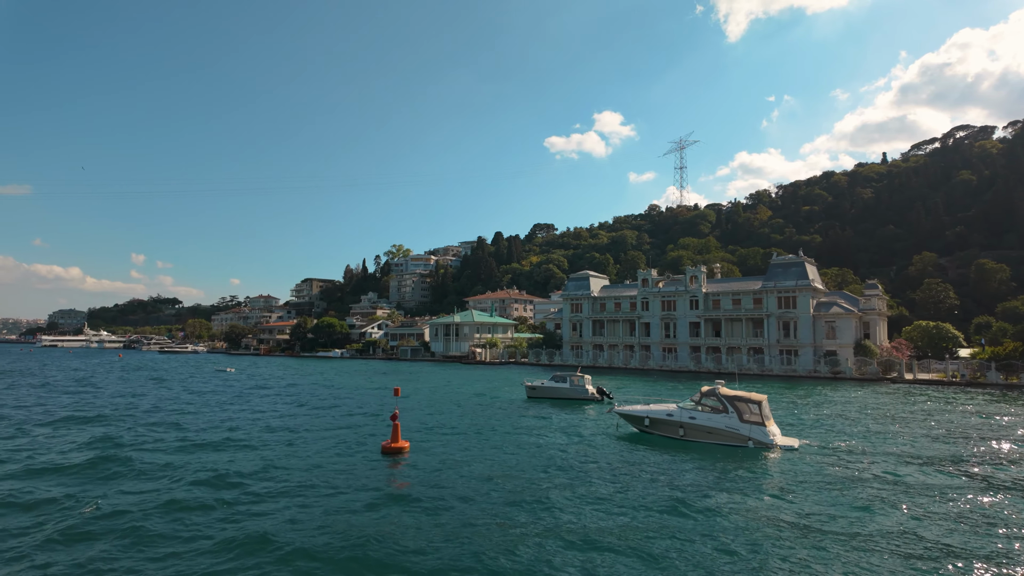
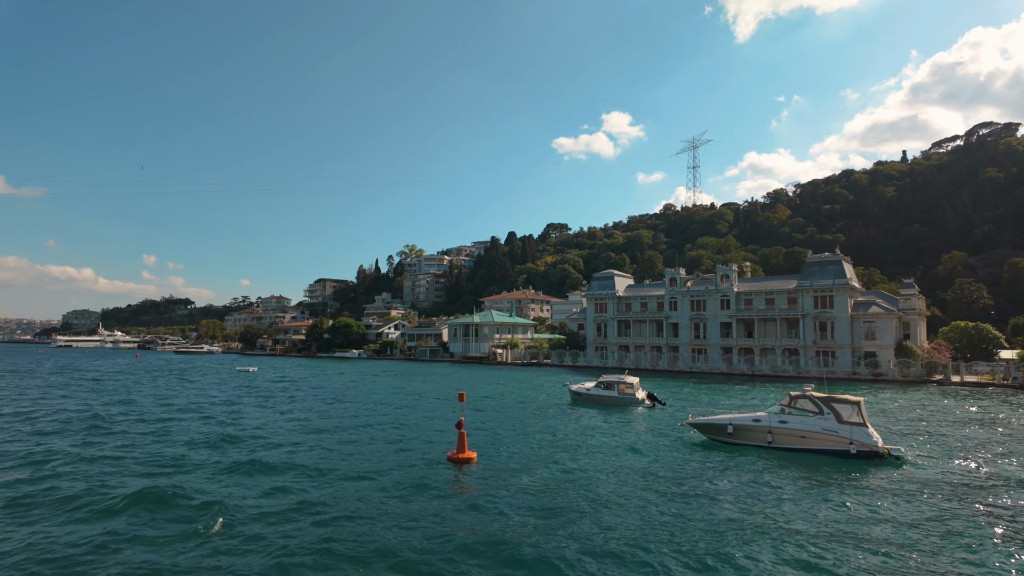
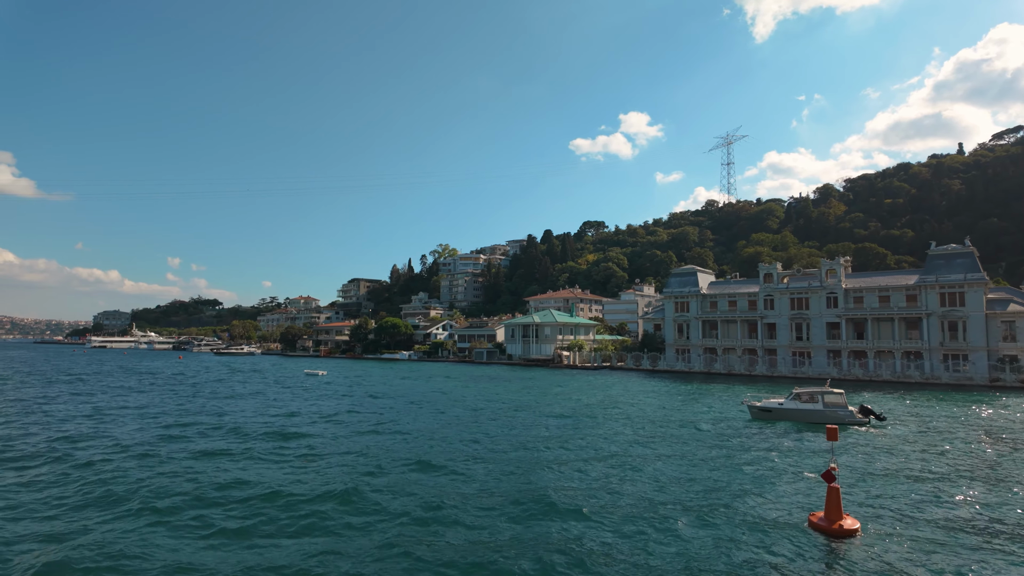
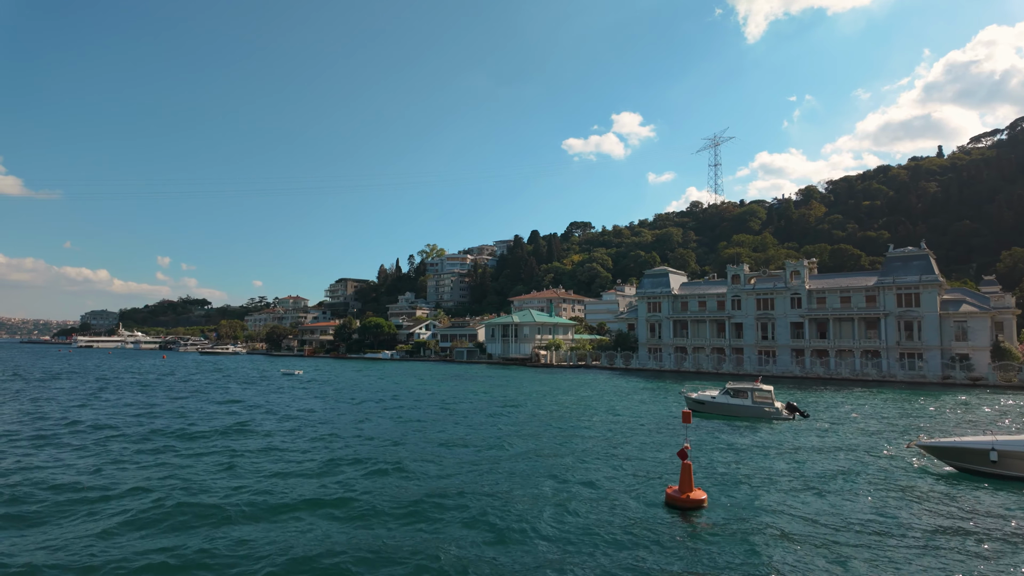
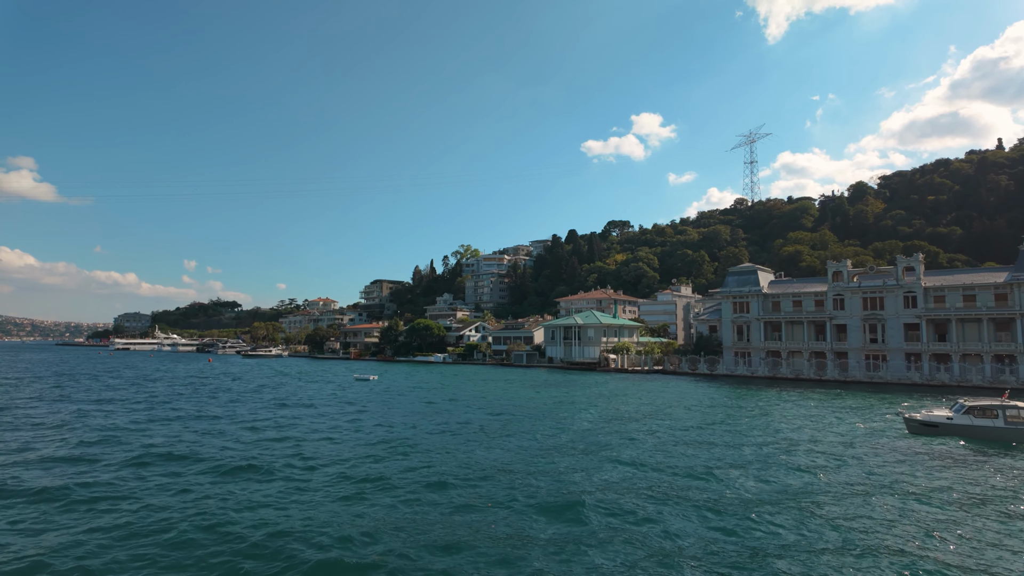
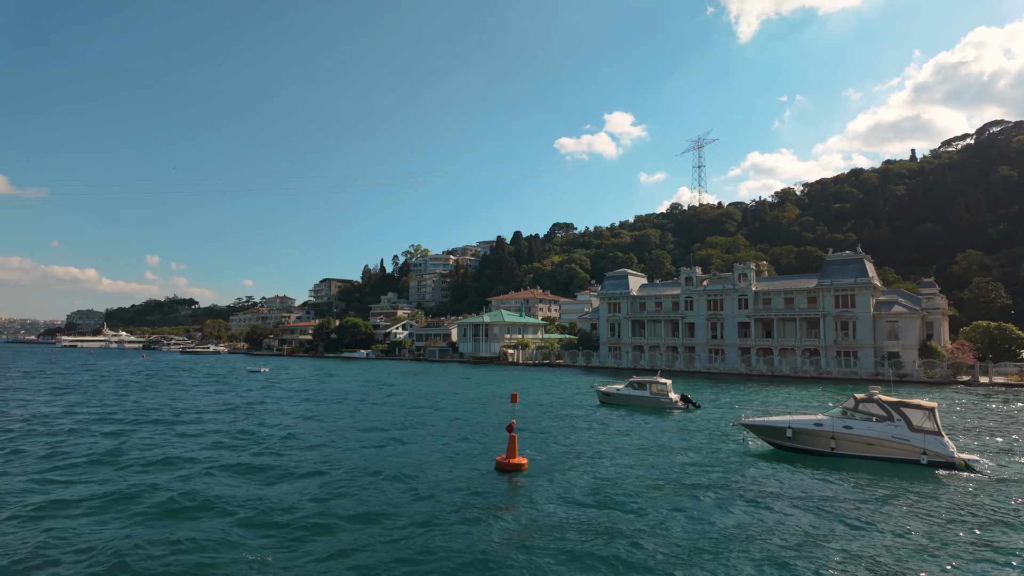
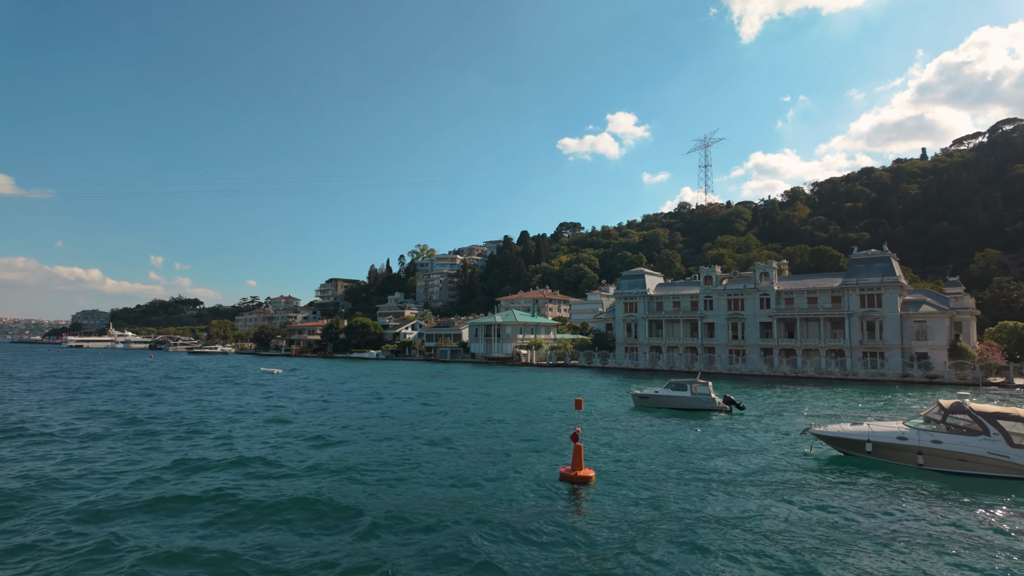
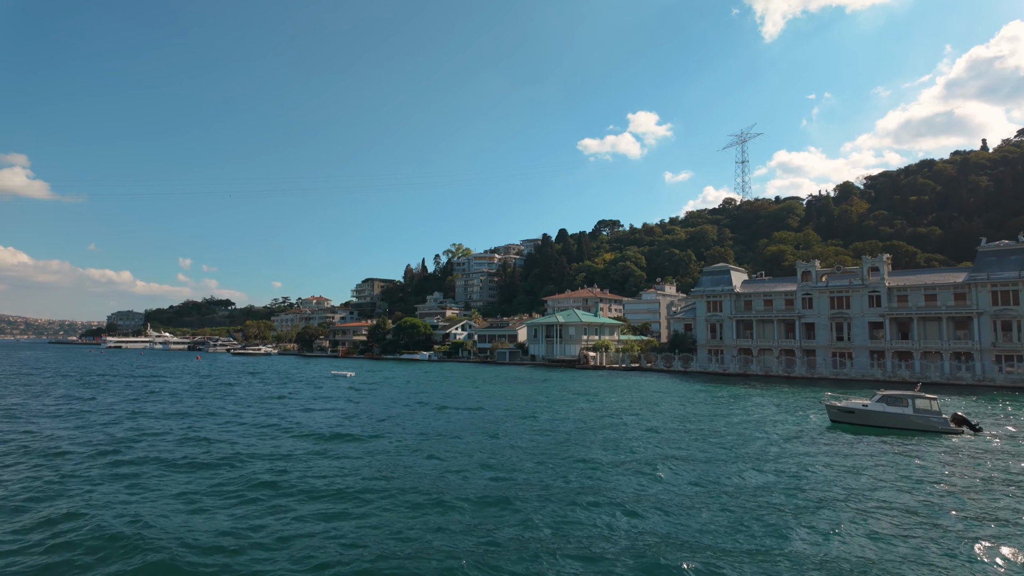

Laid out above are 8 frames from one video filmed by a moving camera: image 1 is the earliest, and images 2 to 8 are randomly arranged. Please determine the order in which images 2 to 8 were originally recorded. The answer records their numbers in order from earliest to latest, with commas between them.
2, 6, 7, 4, 3, 8, 5
